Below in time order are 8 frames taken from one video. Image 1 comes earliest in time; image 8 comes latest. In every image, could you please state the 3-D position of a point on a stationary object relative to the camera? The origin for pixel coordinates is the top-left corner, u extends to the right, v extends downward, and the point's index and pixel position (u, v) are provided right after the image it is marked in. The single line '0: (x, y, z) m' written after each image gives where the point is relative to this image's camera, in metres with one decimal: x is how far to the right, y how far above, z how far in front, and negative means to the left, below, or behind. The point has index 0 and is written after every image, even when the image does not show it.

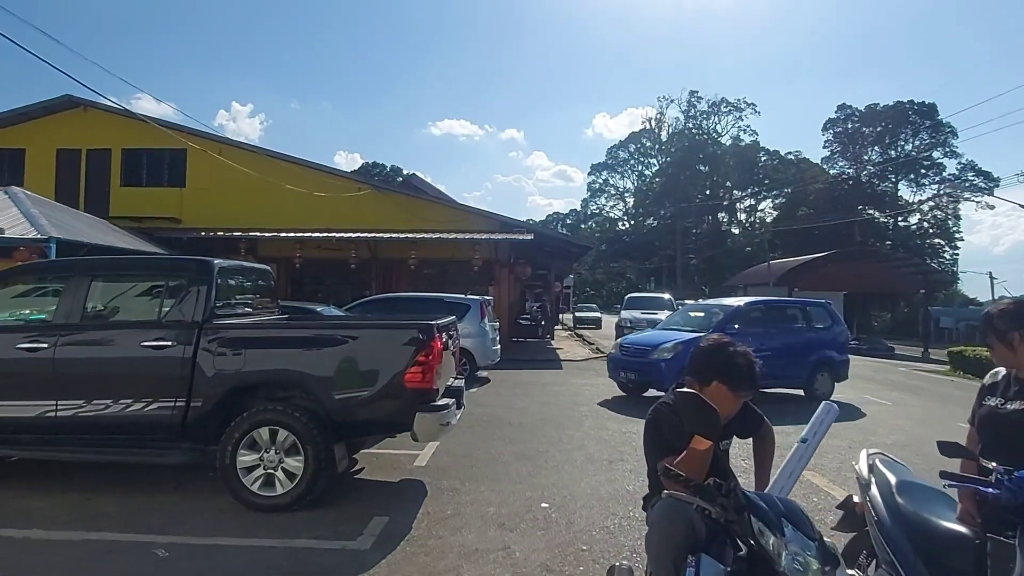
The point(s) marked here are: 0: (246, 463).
0: (-2.0, -1.3, +5.7) m
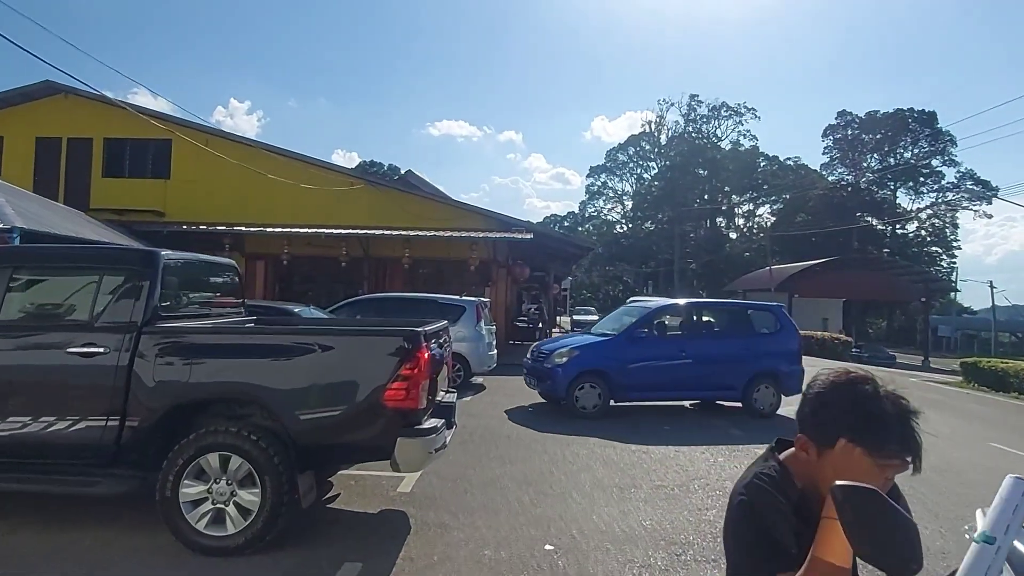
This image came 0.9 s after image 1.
0: (-2.0, -1.3, +4.7) m
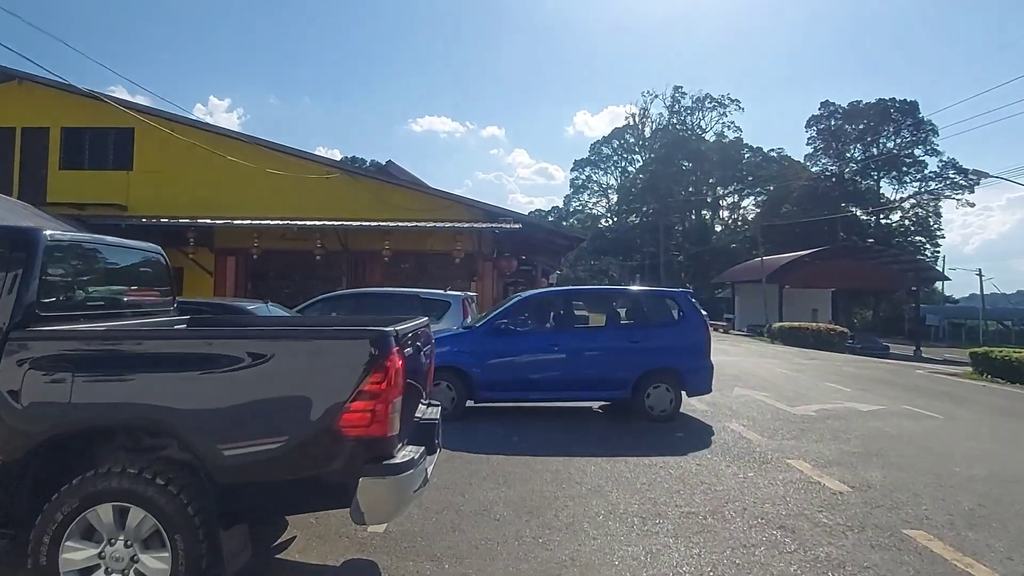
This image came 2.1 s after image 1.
0: (-2.0, -1.2, +3.4) m
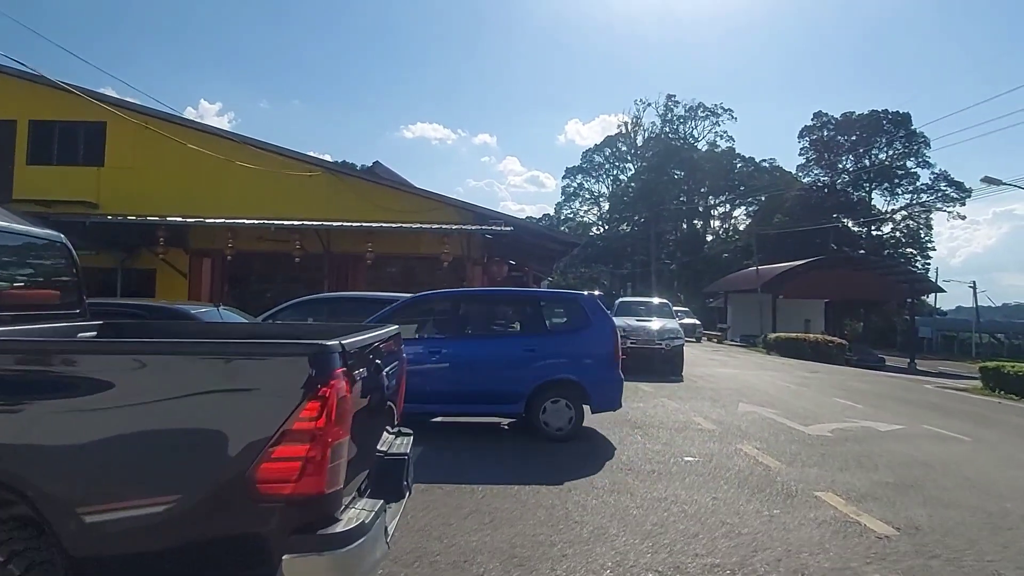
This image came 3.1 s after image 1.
0: (-2.0, -1.2, +2.4) m
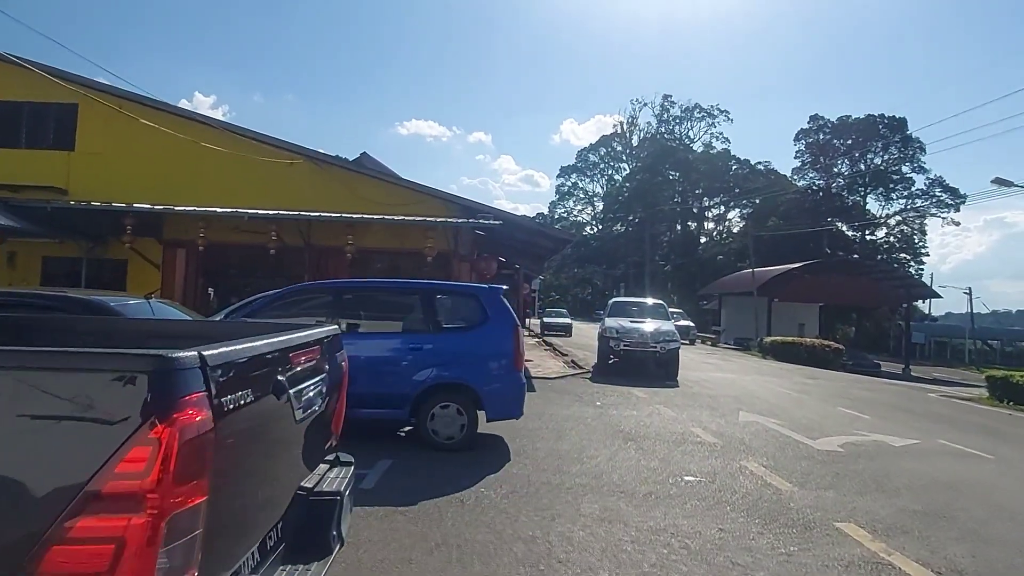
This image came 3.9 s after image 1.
0: (-2.1, -1.2, +1.5) m
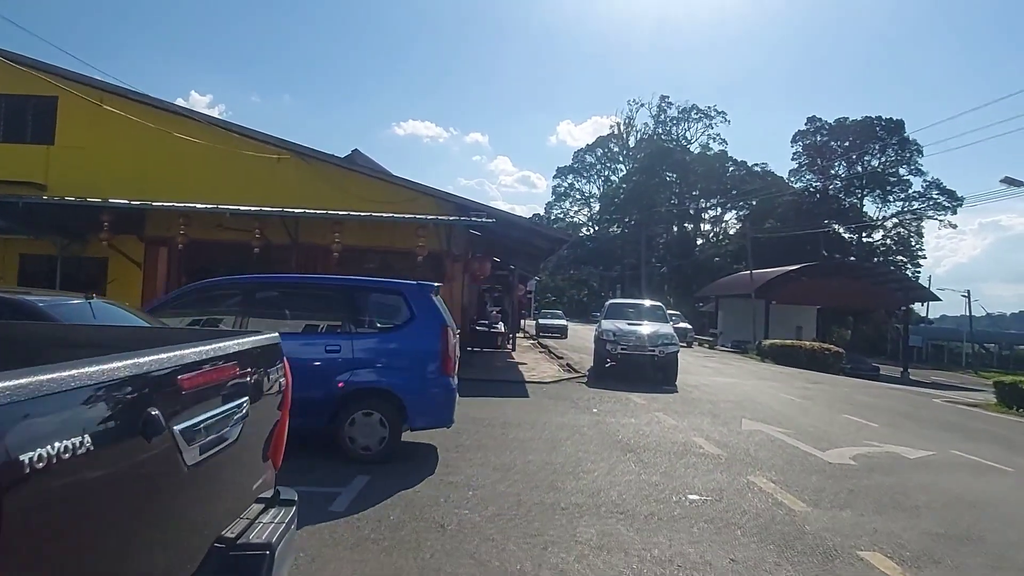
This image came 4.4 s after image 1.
0: (-2.2, -1.1, +0.8) m
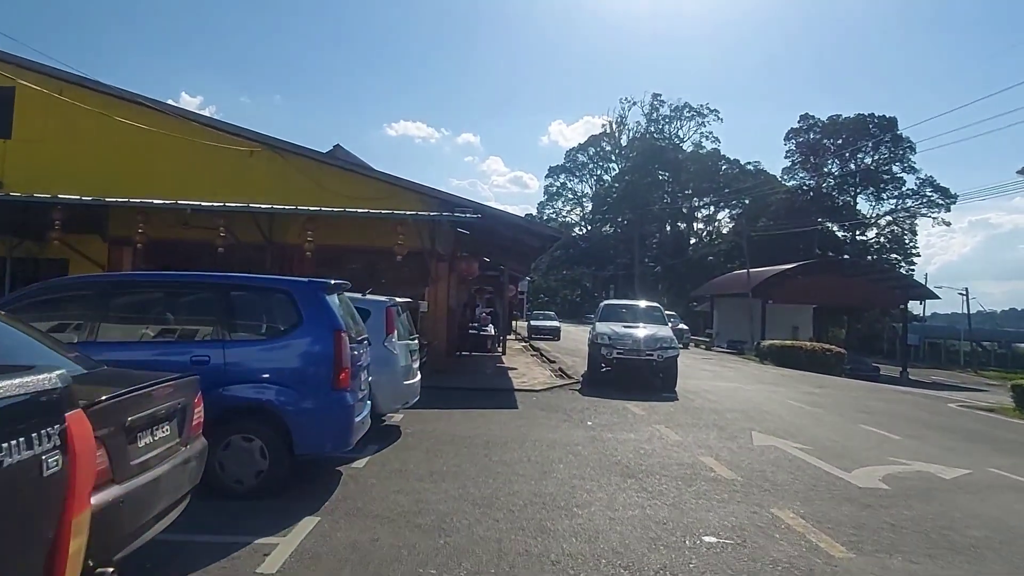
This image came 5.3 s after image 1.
0: (-2.3, -1.2, -0.3) m
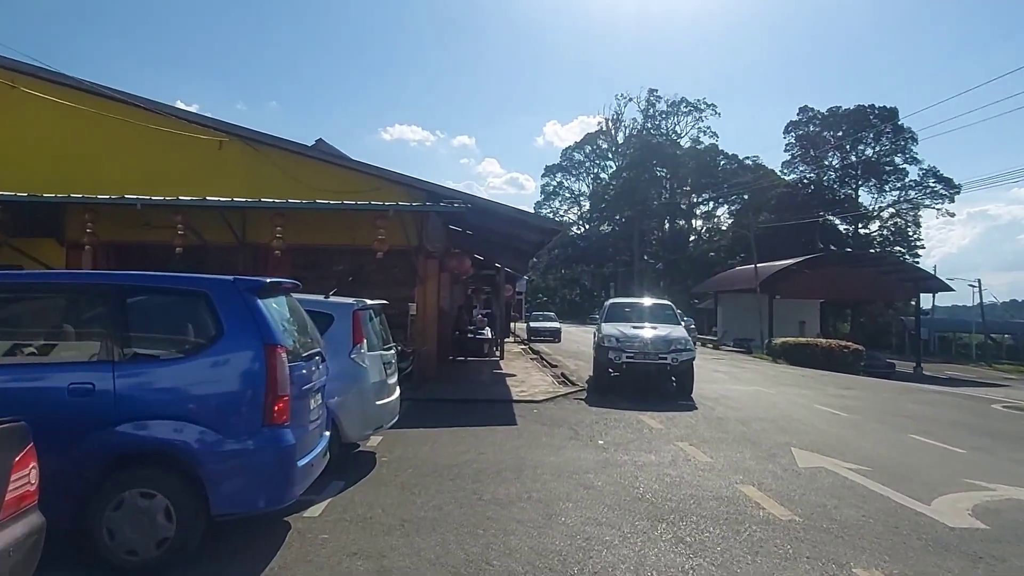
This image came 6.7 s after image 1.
0: (-2.3, -1.2, -2.0) m
